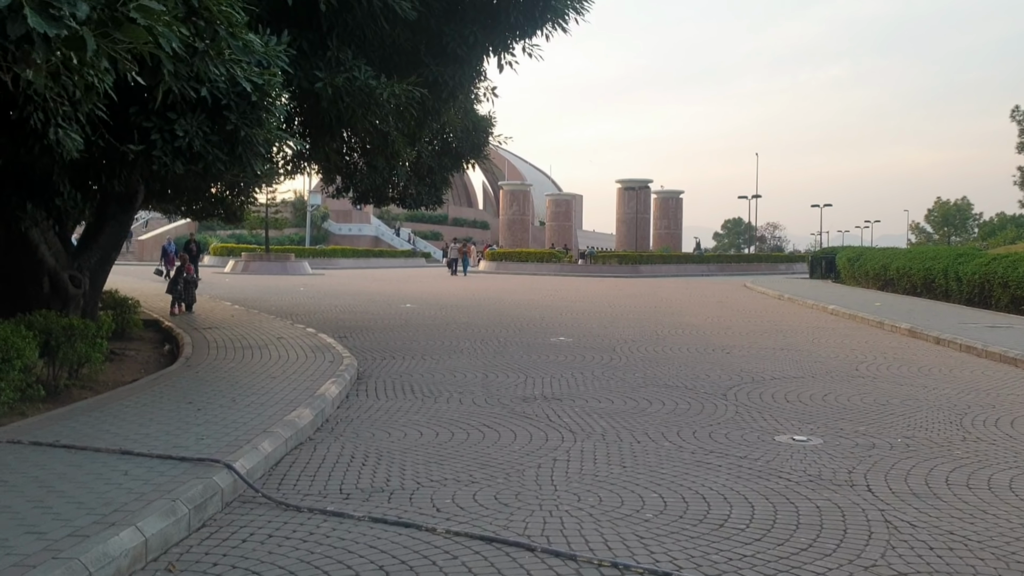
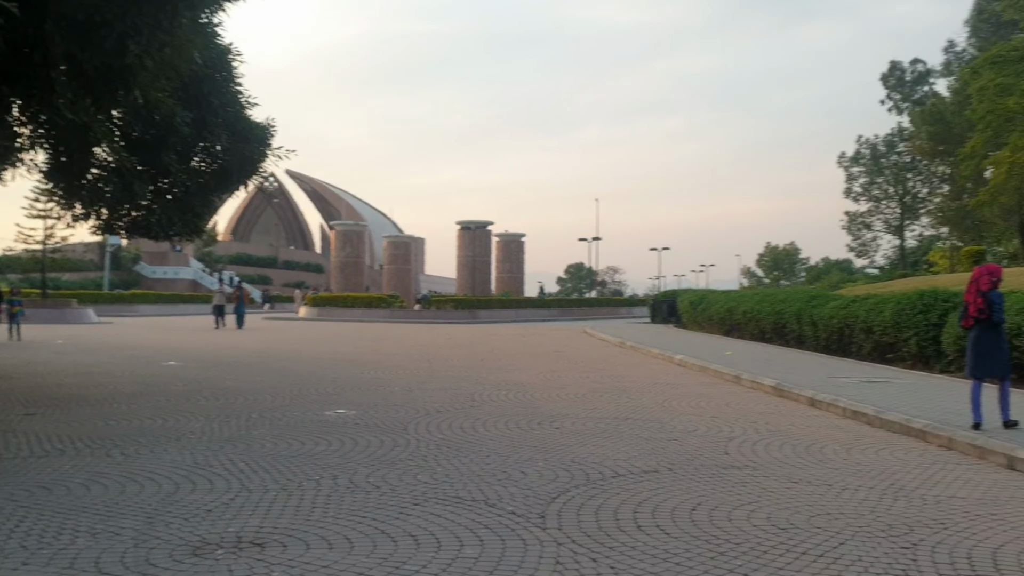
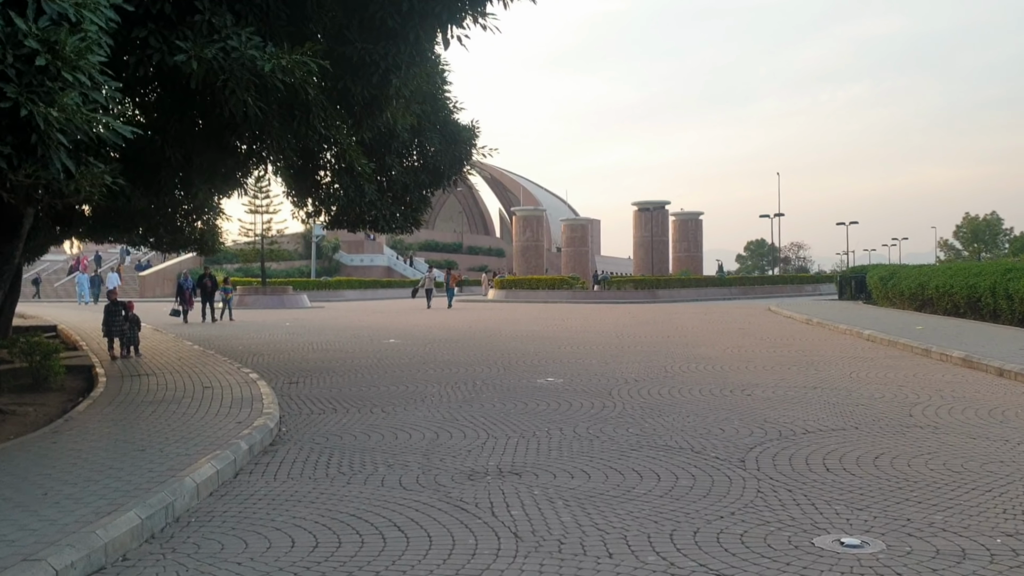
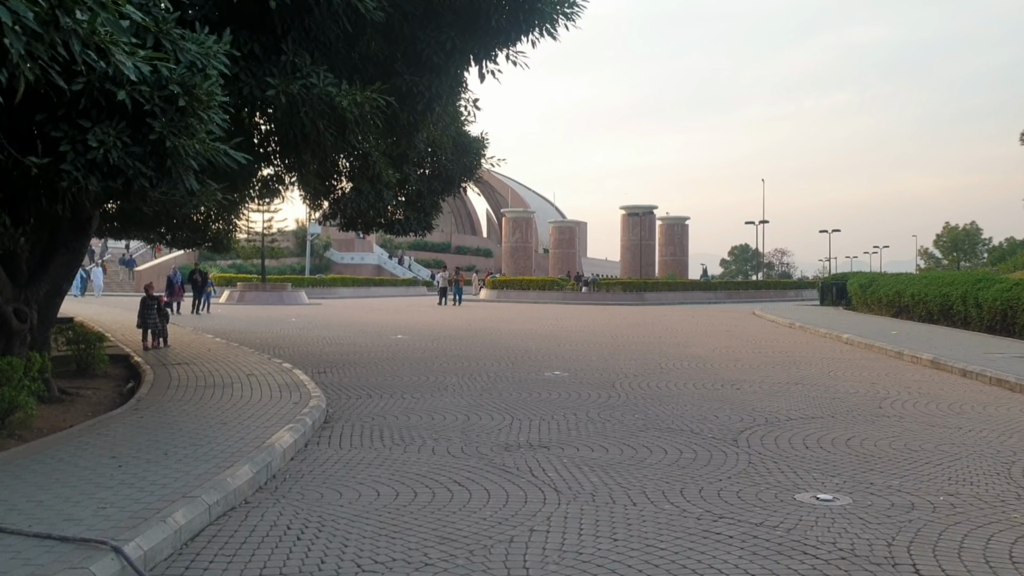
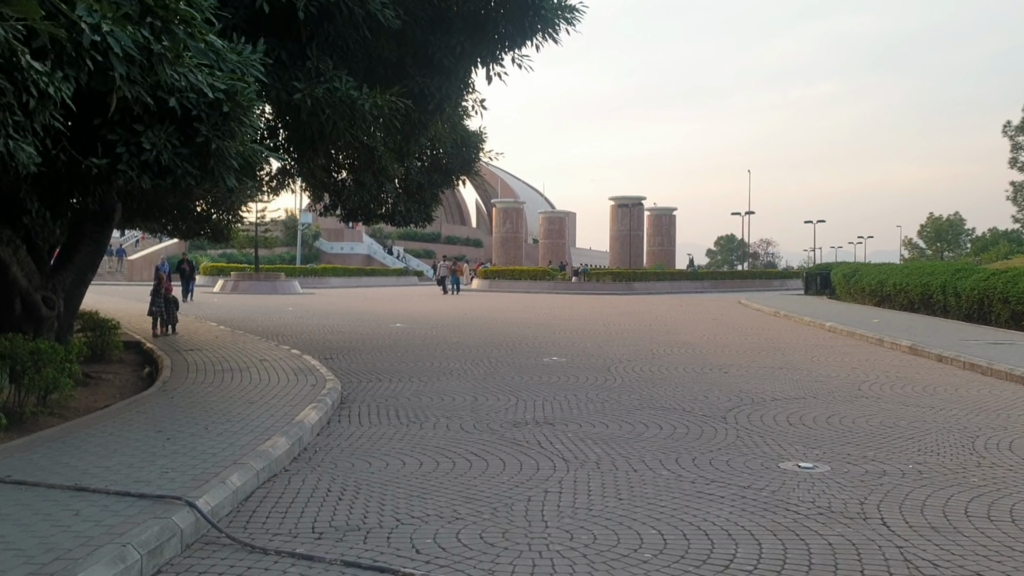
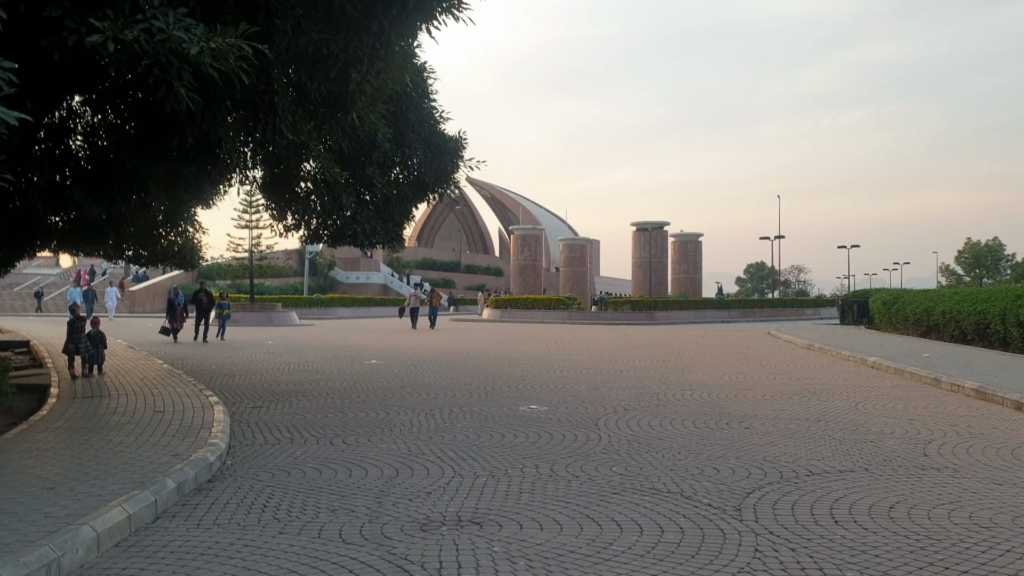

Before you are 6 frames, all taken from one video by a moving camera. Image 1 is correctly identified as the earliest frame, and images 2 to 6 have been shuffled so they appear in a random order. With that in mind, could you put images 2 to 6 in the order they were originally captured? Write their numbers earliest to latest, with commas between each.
5, 4, 3, 6, 2
